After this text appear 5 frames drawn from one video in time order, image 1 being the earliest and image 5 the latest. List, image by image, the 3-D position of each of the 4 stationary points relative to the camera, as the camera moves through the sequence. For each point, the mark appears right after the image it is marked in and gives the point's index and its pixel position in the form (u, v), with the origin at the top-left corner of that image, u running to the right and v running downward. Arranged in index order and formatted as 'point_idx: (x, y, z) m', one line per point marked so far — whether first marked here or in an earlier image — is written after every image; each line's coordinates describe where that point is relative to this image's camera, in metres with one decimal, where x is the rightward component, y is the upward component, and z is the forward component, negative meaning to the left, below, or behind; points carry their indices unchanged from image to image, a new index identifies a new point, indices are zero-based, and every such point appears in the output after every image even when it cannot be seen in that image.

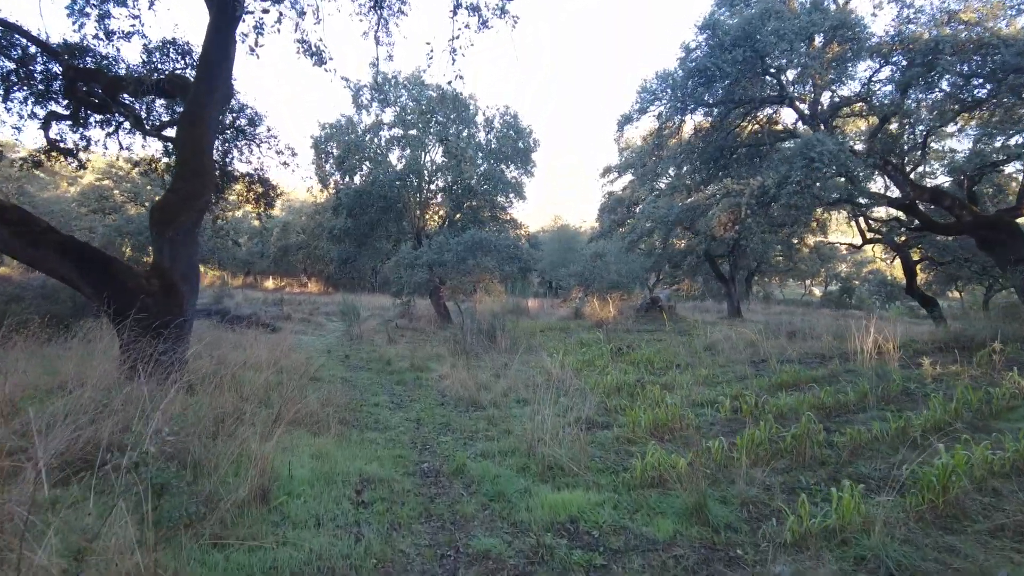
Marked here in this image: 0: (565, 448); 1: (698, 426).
0: (+0.3, -1.1, +4.3) m
1: (+1.4, -1.1, +5.0) m
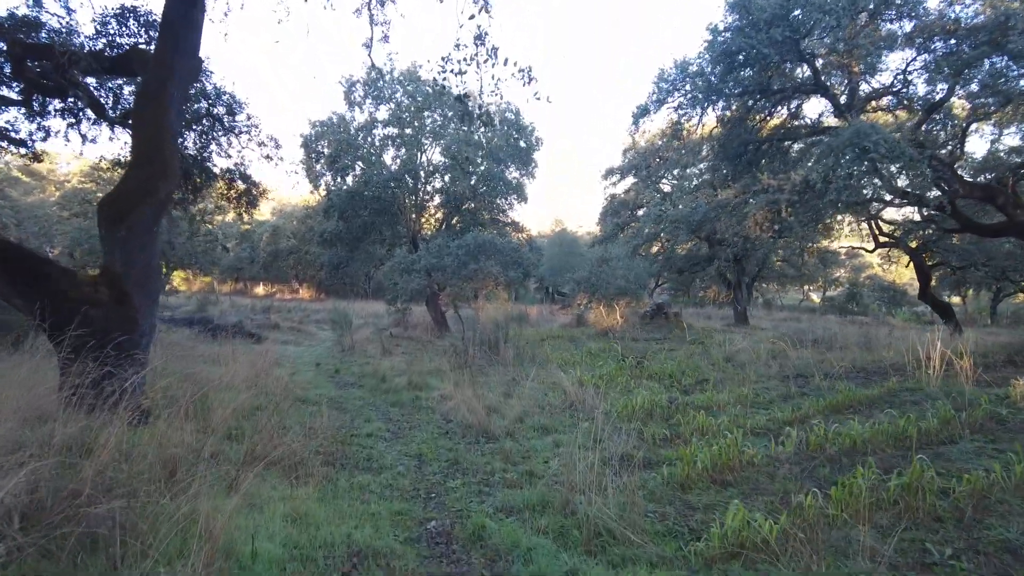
0: (+0.5, -1.1, +3.3) m
1: (+1.6, -1.1, +4.1) m
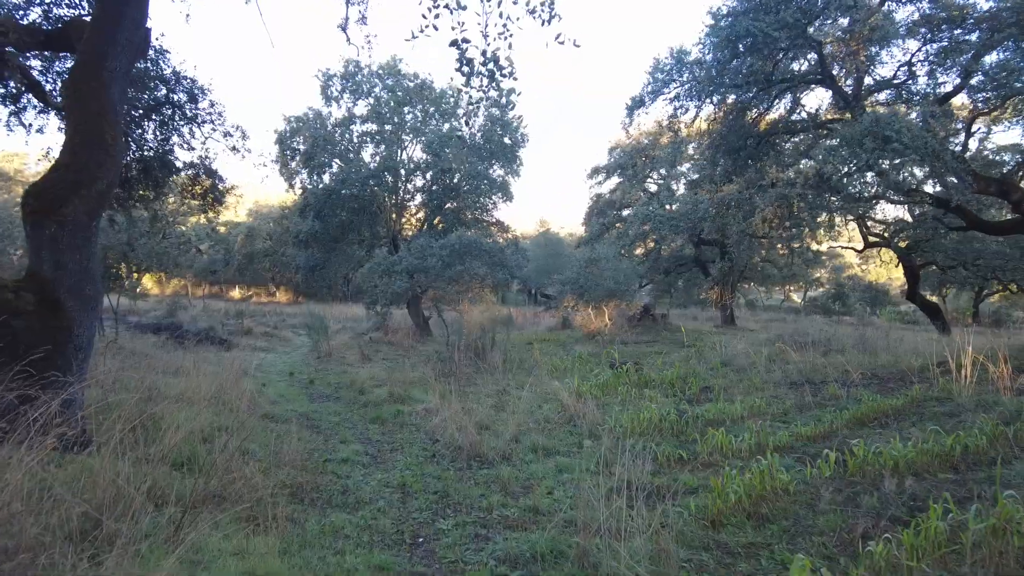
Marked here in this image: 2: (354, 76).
0: (+0.5, -1.1, +2.7) m
1: (+1.6, -1.1, +3.5) m
2: (-3.7, +5.0, +15.5) m
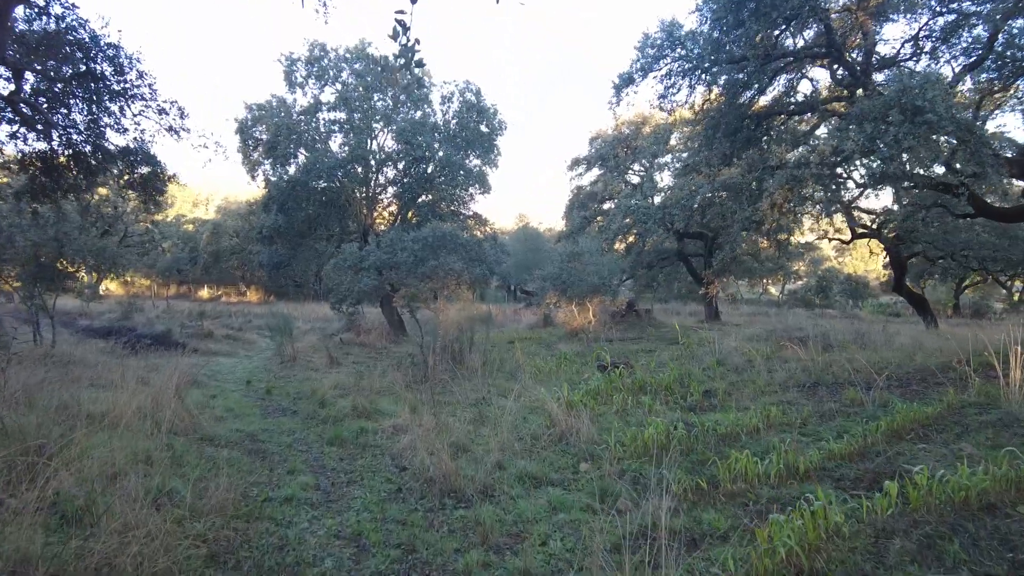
0: (+0.5, -1.1, +1.9) m
1: (+1.5, -1.1, +2.7) m
2: (-4.3, +5.0, +14.5) m
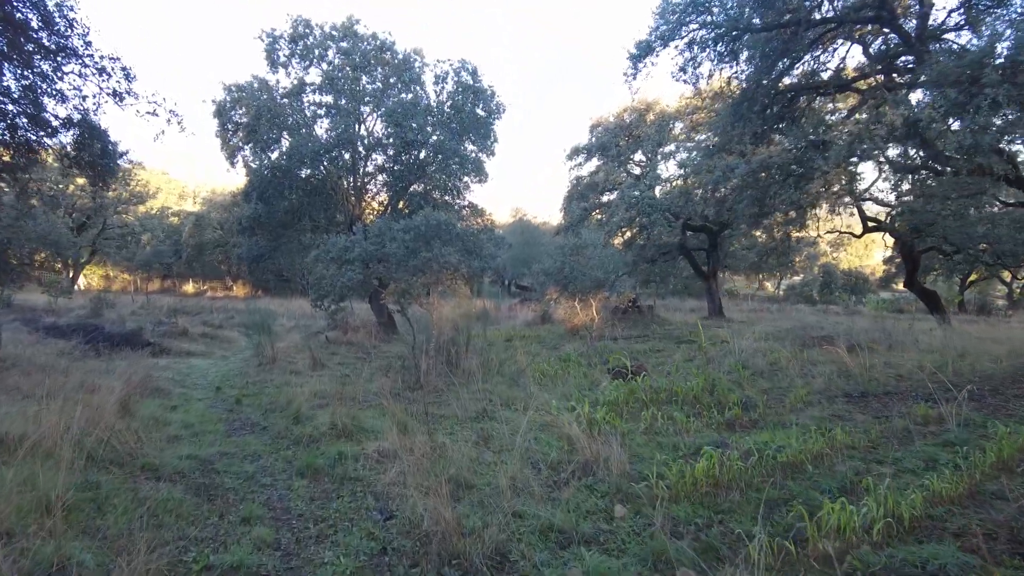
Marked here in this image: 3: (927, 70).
0: (+0.6, -1.1, +1.0) m
1: (+1.6, -1.1, +1.8) m
2: (-4.3, +5.1, +13.5) m
3: (+3.6, +1.9, +5.7) m
